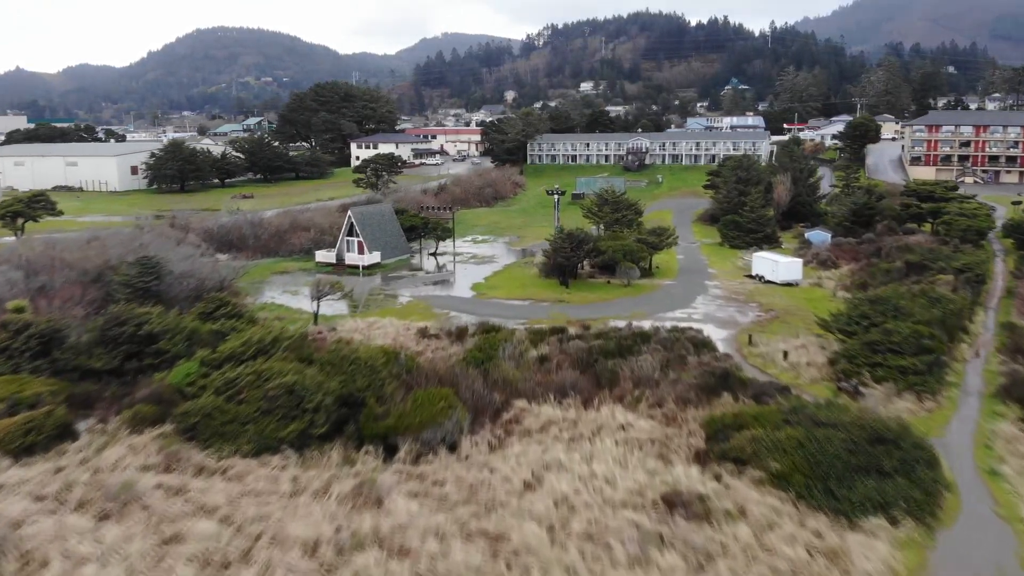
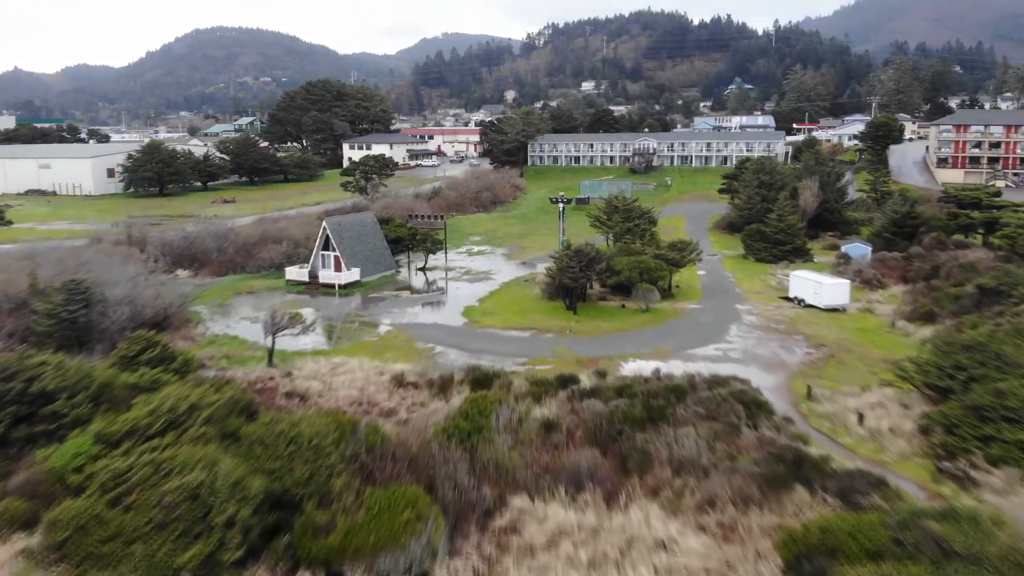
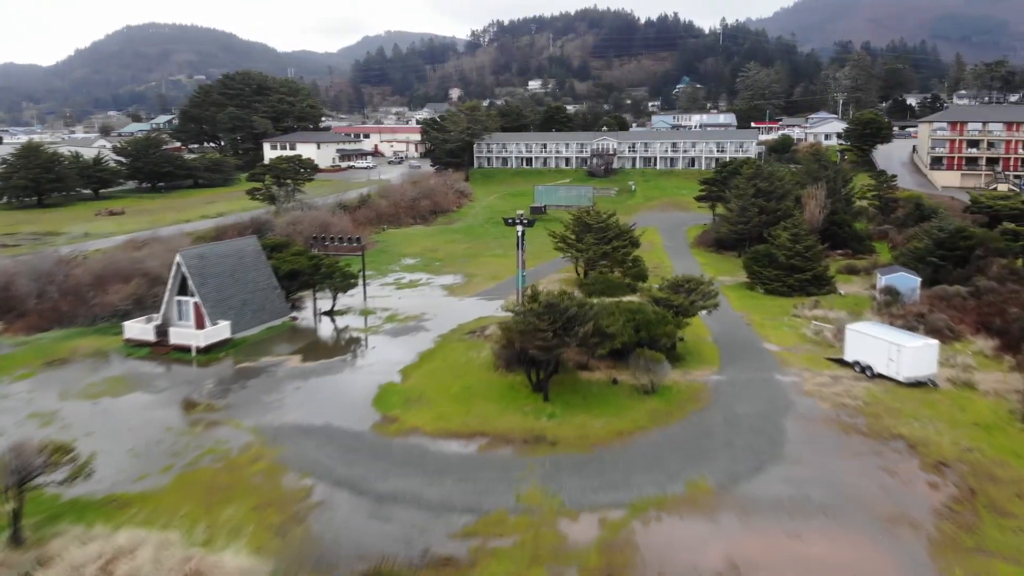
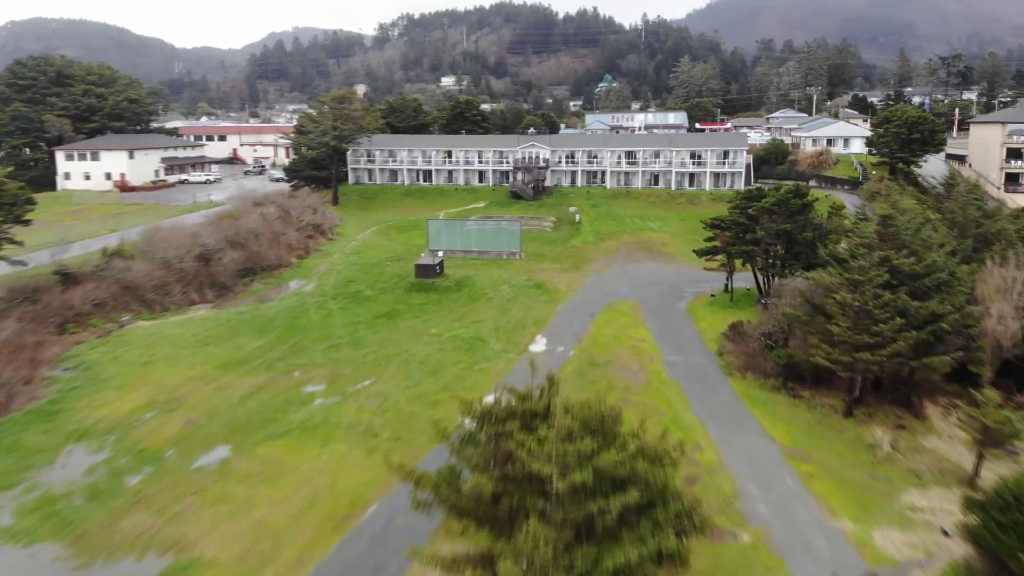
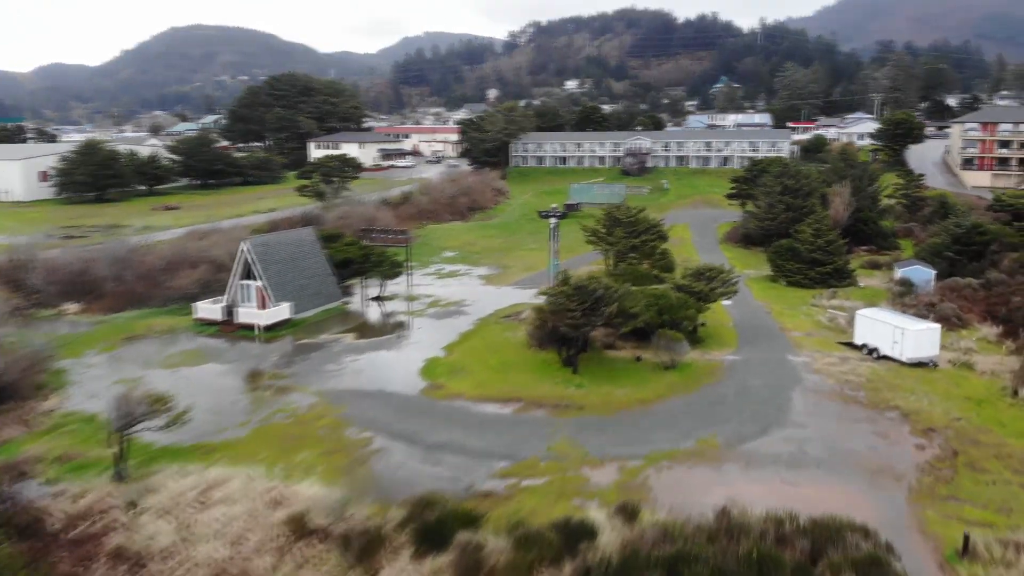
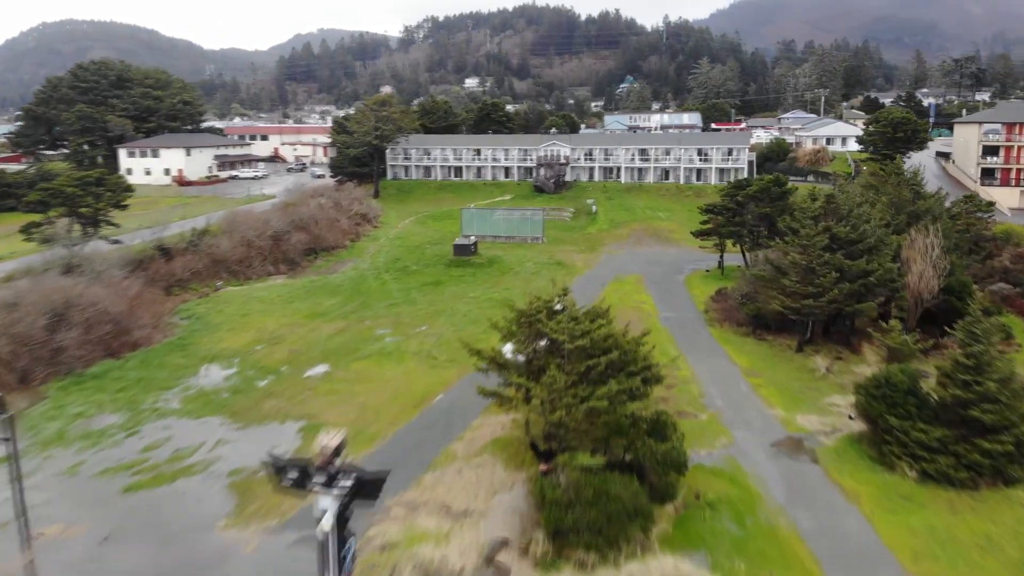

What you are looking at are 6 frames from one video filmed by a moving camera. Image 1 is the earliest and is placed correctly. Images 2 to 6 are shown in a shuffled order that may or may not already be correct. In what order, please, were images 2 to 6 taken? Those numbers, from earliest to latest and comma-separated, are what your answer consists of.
2, 5, 3, 6, 4
